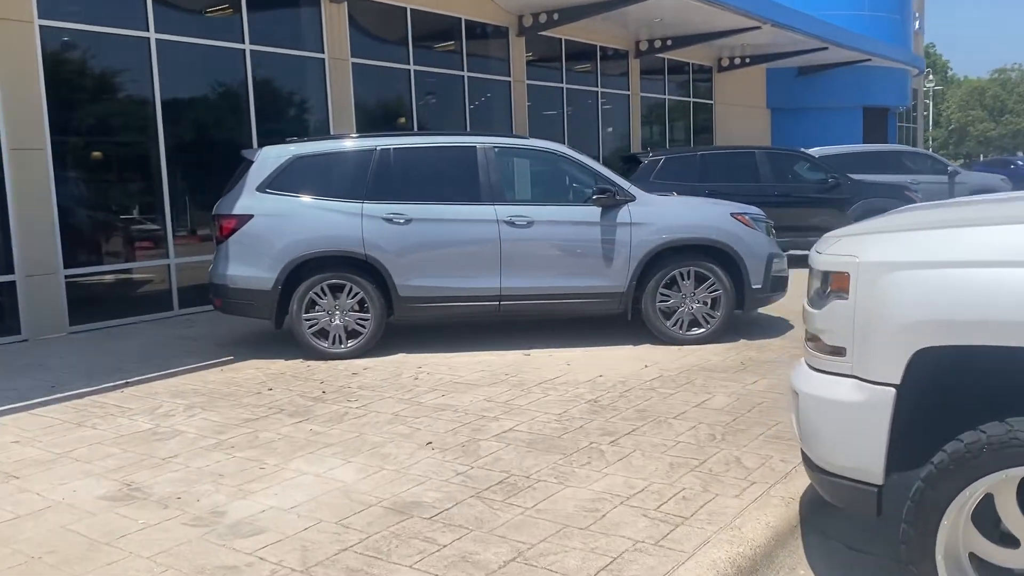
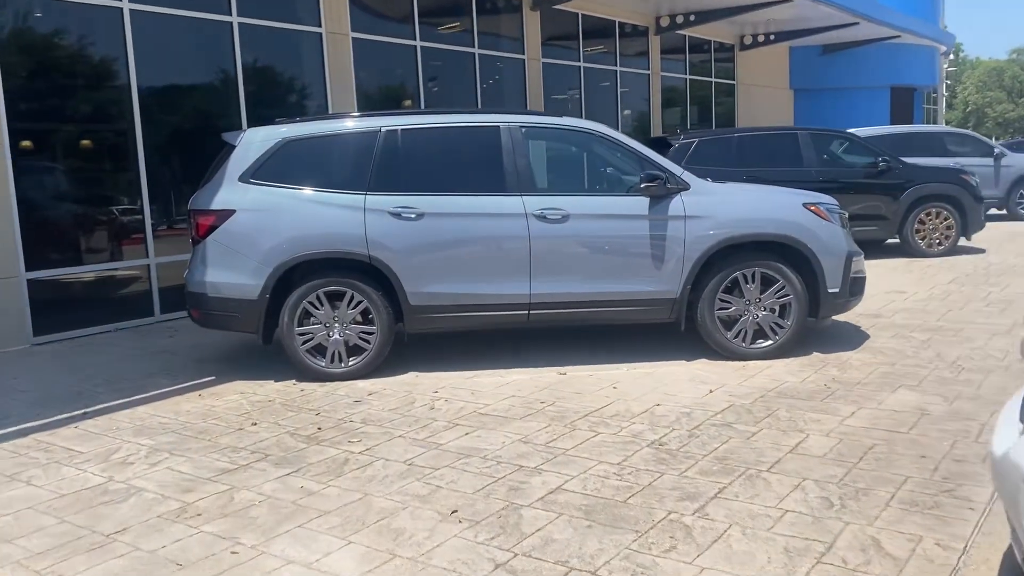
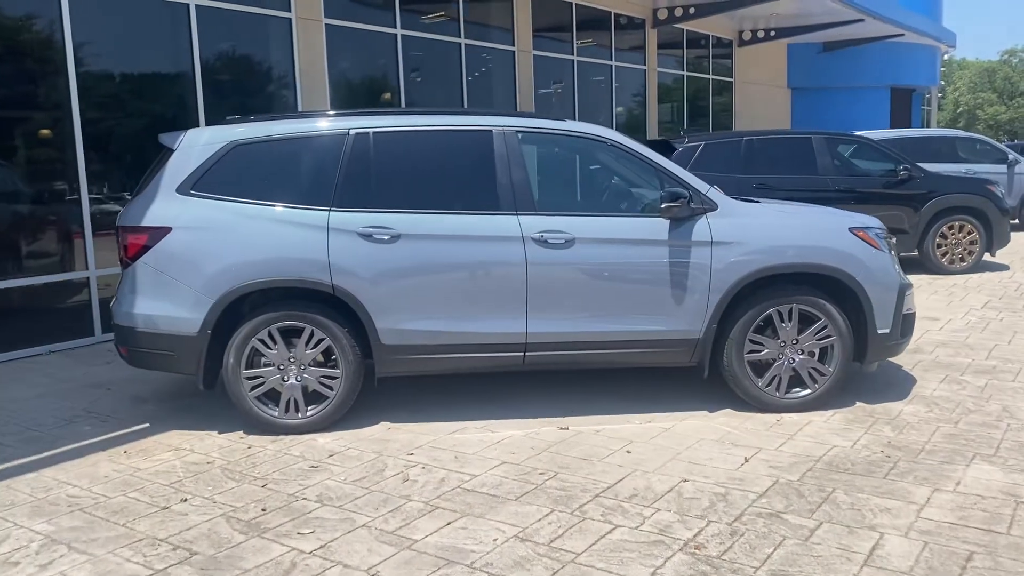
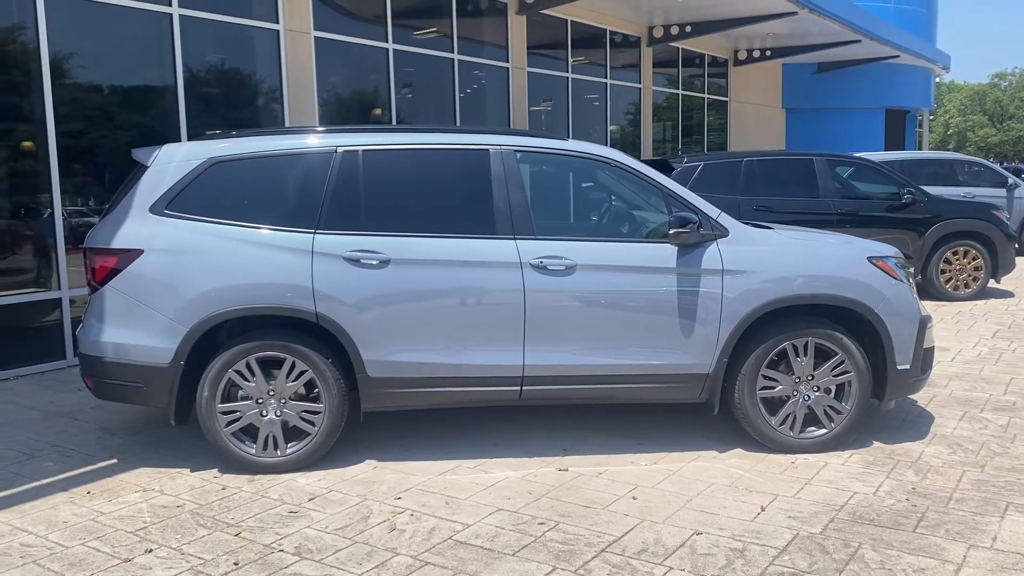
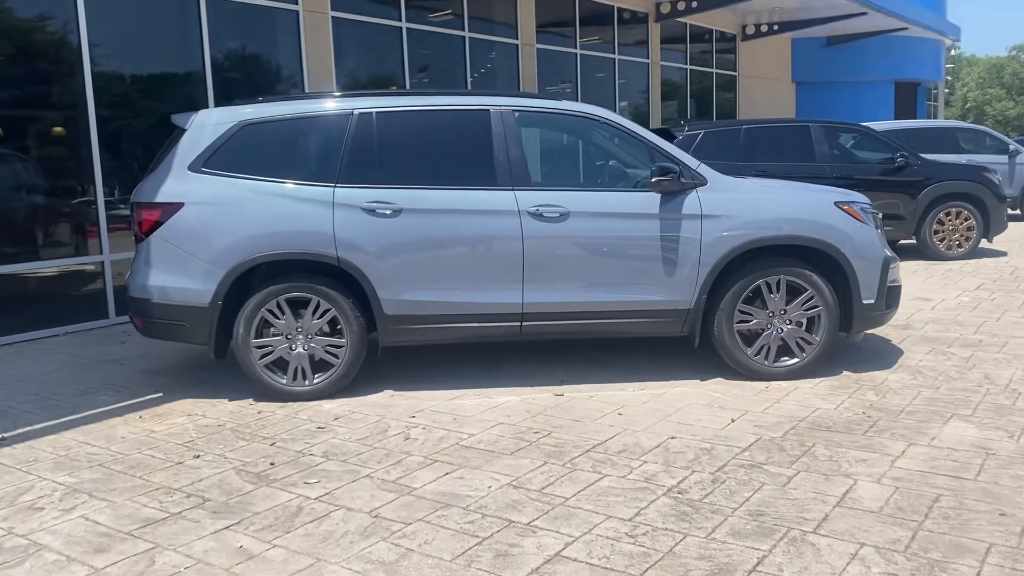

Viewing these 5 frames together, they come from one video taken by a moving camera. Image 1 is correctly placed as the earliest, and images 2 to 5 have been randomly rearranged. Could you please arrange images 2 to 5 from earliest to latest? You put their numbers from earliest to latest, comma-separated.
2, 5, 3, 4
